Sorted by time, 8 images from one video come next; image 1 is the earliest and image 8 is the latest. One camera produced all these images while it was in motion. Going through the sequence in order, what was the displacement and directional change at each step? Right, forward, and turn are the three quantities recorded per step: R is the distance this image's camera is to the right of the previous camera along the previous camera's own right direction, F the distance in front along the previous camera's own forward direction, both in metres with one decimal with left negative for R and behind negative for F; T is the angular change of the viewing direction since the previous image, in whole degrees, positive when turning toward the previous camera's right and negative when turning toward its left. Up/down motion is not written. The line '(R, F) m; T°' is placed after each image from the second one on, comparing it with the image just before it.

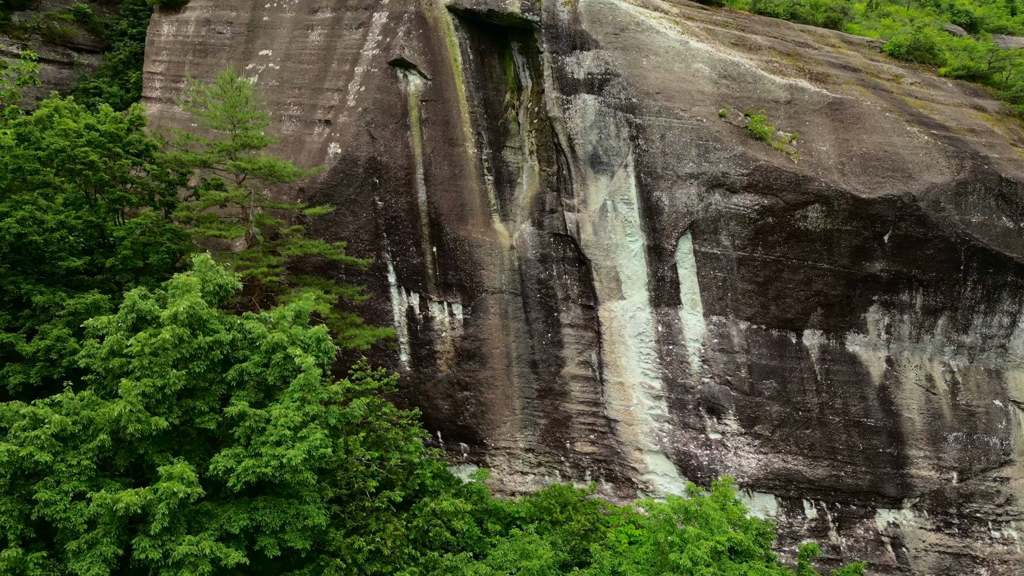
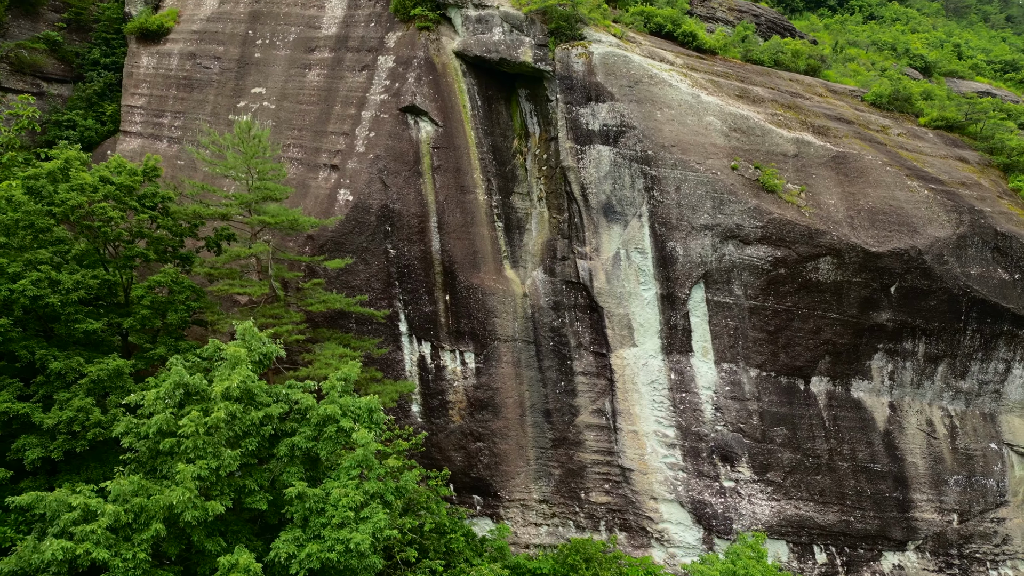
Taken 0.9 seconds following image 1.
(-1.1, +0.1) m; +4°
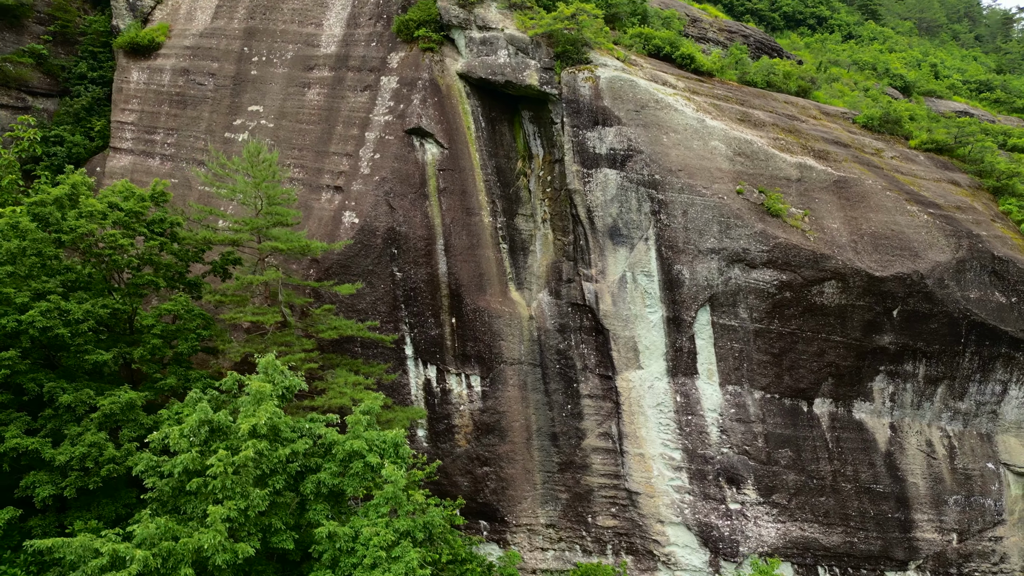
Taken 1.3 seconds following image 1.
(-0.5, +0.1) m; +2°
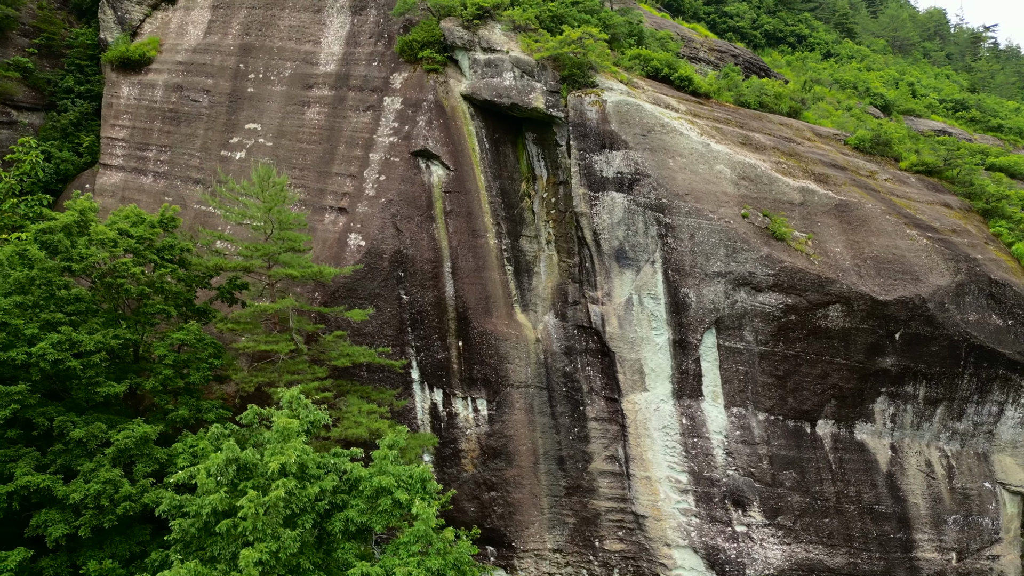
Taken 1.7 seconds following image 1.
(-0.5, +0.1) m; +2°
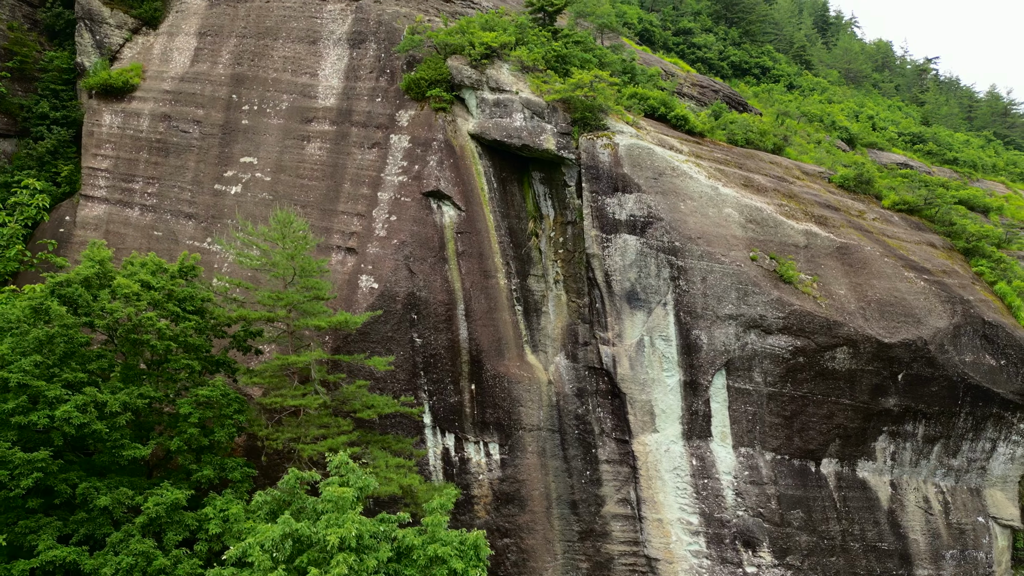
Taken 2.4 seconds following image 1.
(-0.9, +0.1) m; +4°
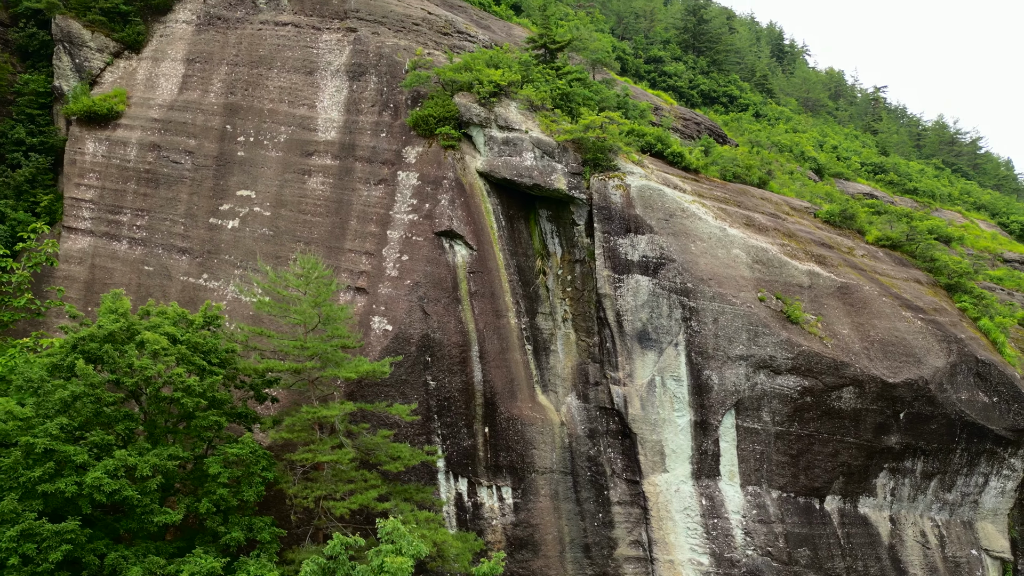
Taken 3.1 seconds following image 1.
(-0.9, +0.1) m; +4°
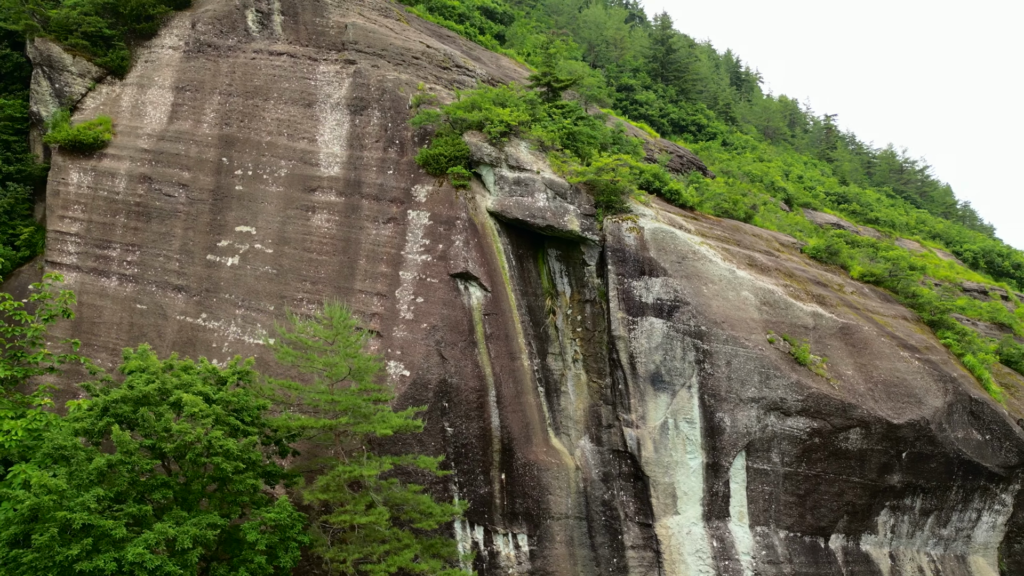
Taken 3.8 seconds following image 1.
(-1.0, +0.1) m; +4°
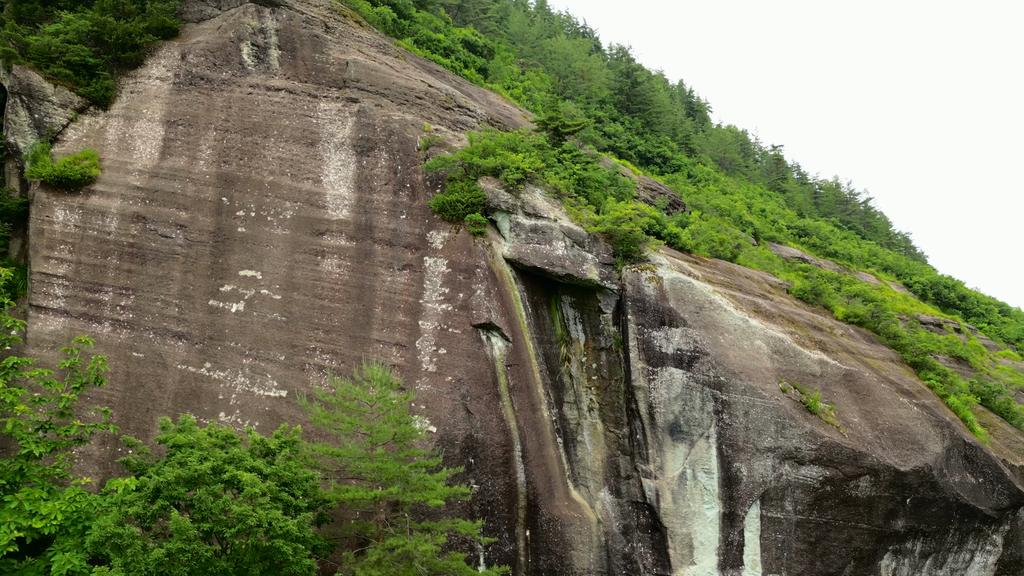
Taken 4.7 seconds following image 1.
(-1.2, +0.2) m; +4°
